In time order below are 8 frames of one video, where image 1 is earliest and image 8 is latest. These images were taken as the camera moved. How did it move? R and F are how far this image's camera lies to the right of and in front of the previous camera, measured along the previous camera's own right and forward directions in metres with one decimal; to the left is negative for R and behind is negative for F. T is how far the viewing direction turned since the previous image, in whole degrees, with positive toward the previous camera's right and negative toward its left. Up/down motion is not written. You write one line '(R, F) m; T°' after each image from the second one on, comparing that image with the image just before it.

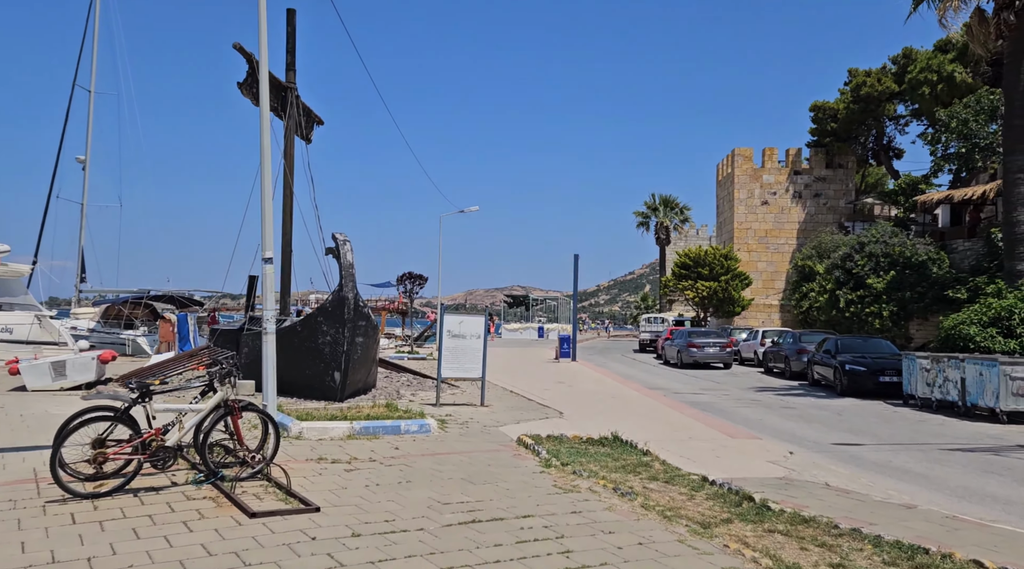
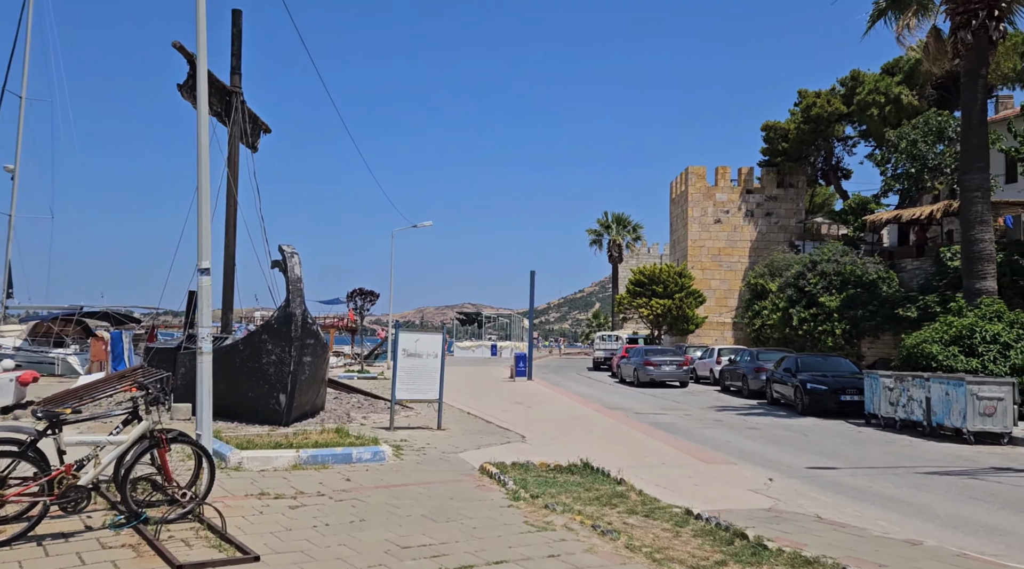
(-0.1, +0.7) m; +3°
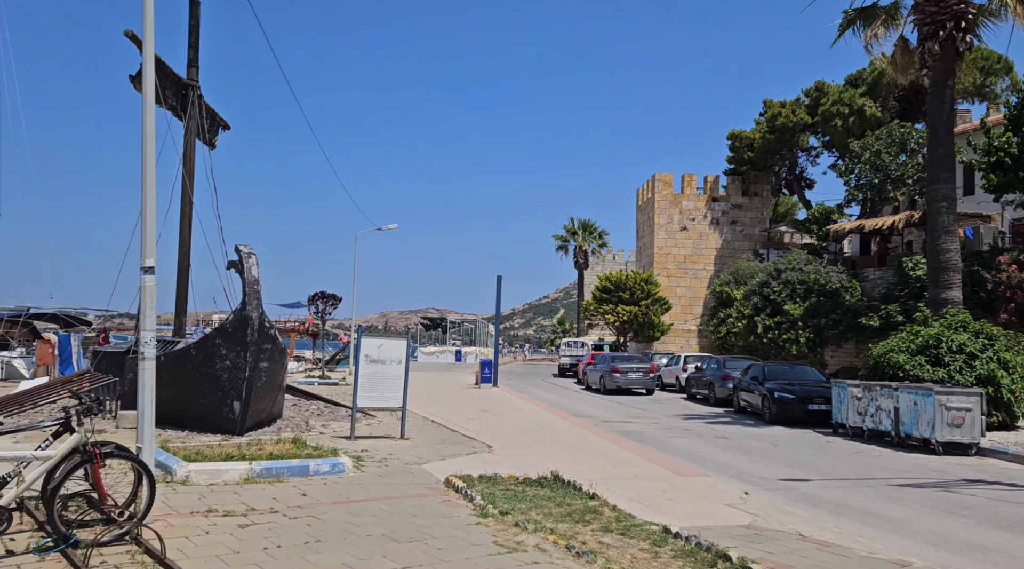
(0.0, +0.4) m; +2°
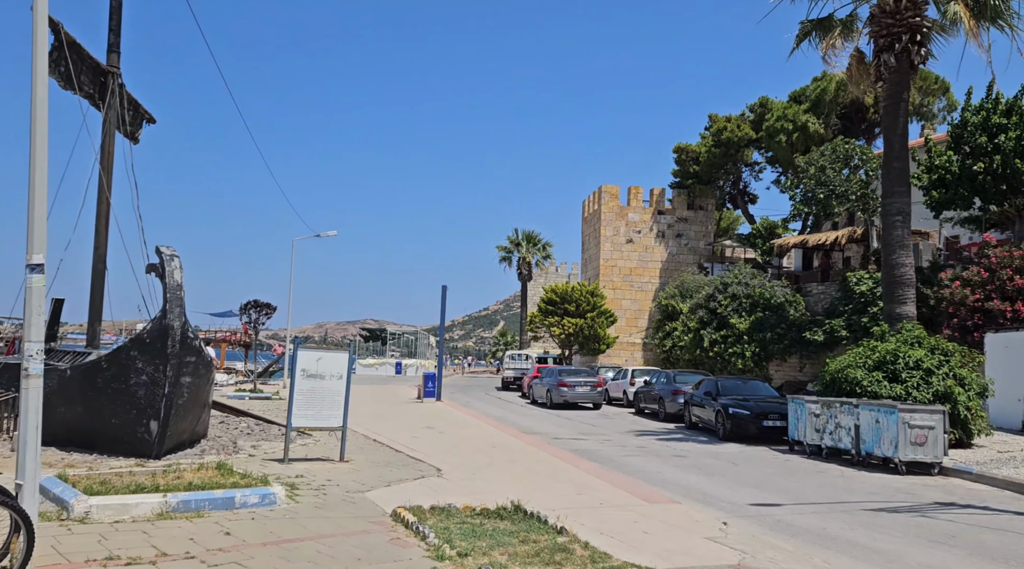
(-0.2, +0.9) m; +4°
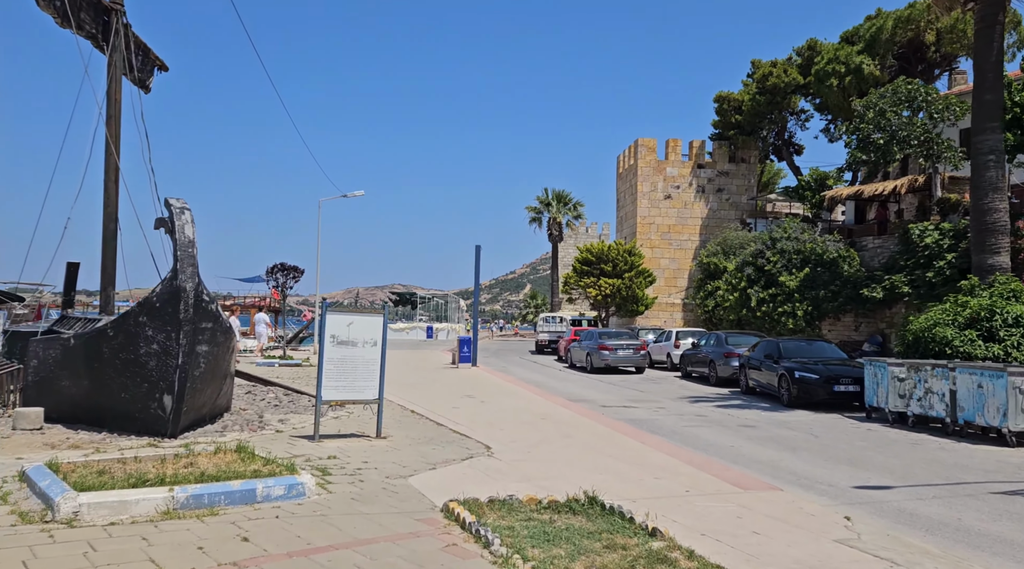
(-0.4, +1.4) m; -2°
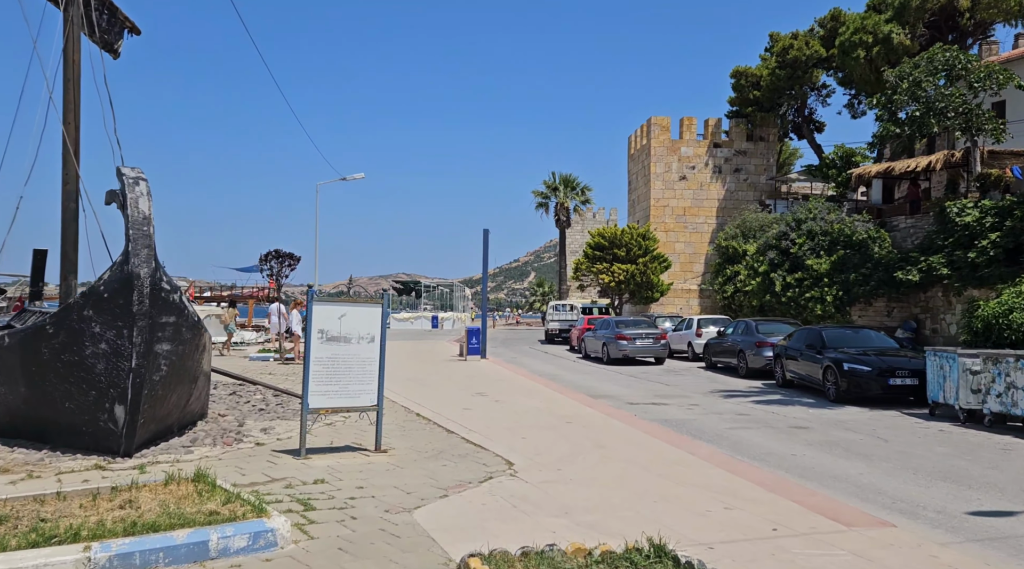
(-0.2, +1.7) m; 0°
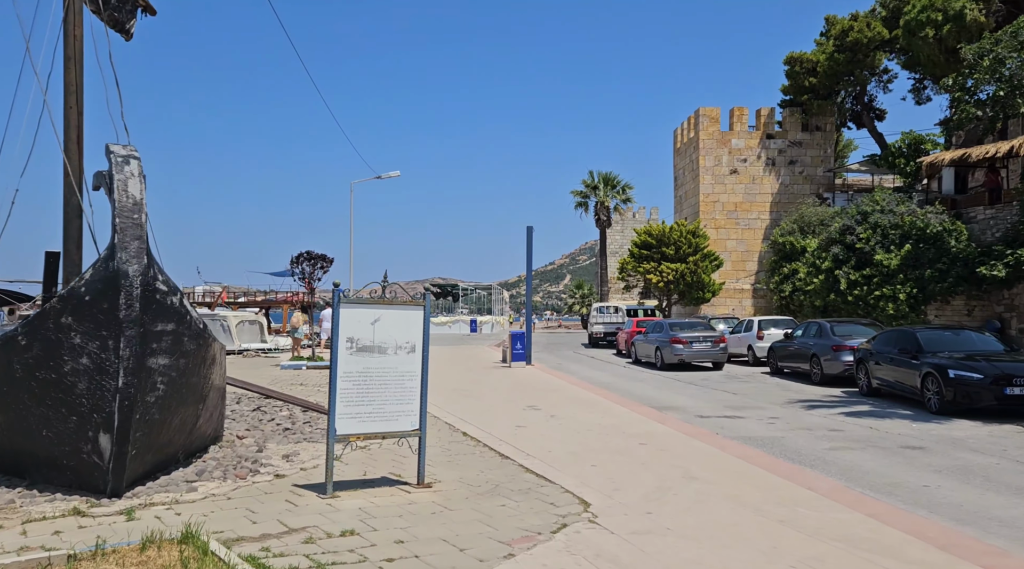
(-0.3, +1.6) m; -2°
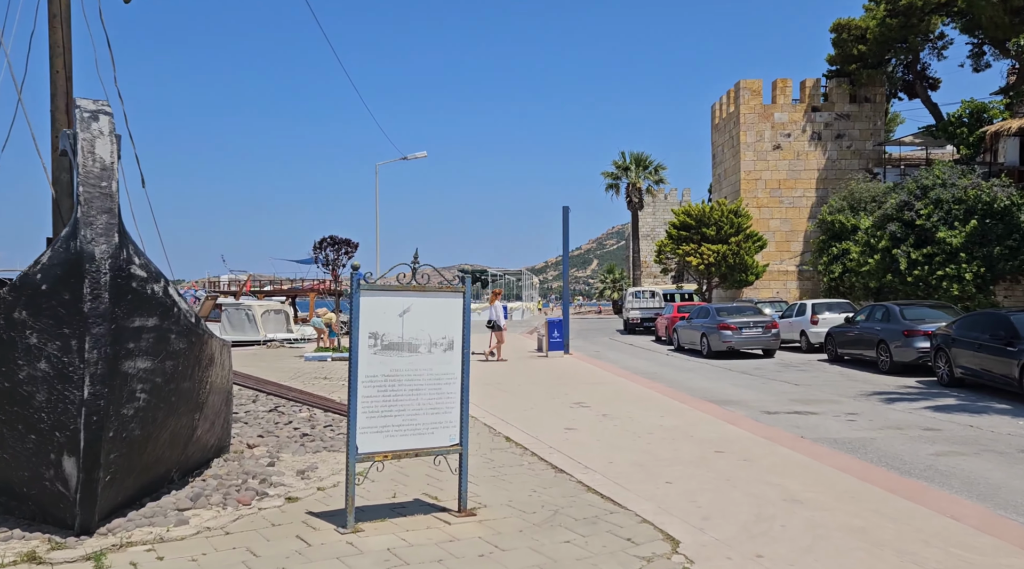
(-0.2, +1.4) m; -2°
